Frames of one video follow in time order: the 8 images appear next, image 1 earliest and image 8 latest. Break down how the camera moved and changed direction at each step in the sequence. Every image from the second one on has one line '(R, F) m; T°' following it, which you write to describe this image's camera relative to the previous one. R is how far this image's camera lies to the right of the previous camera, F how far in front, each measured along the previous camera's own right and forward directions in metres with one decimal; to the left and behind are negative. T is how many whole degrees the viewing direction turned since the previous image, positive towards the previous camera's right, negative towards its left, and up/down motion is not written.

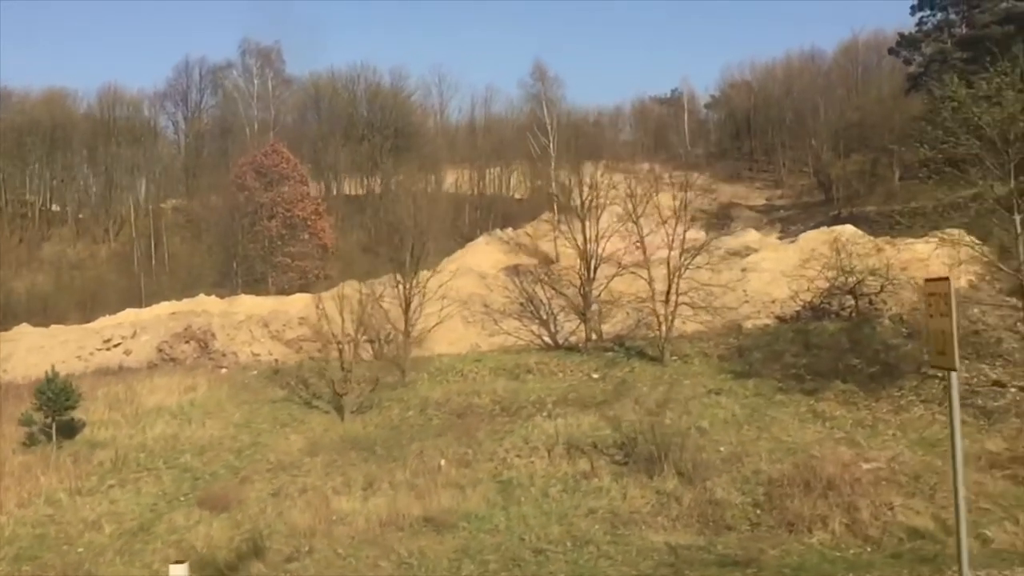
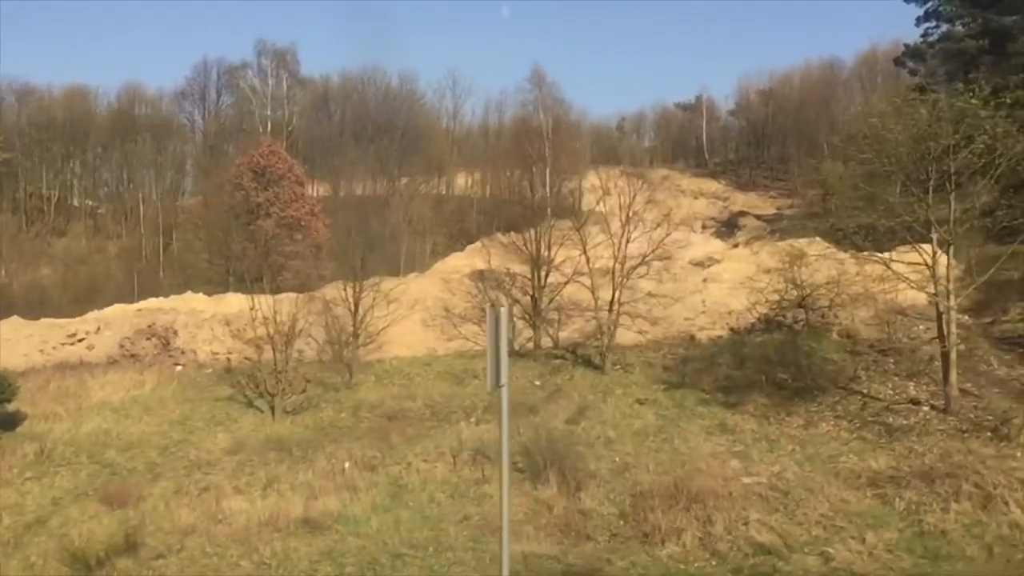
(+1.8, -0.1) m; -2°
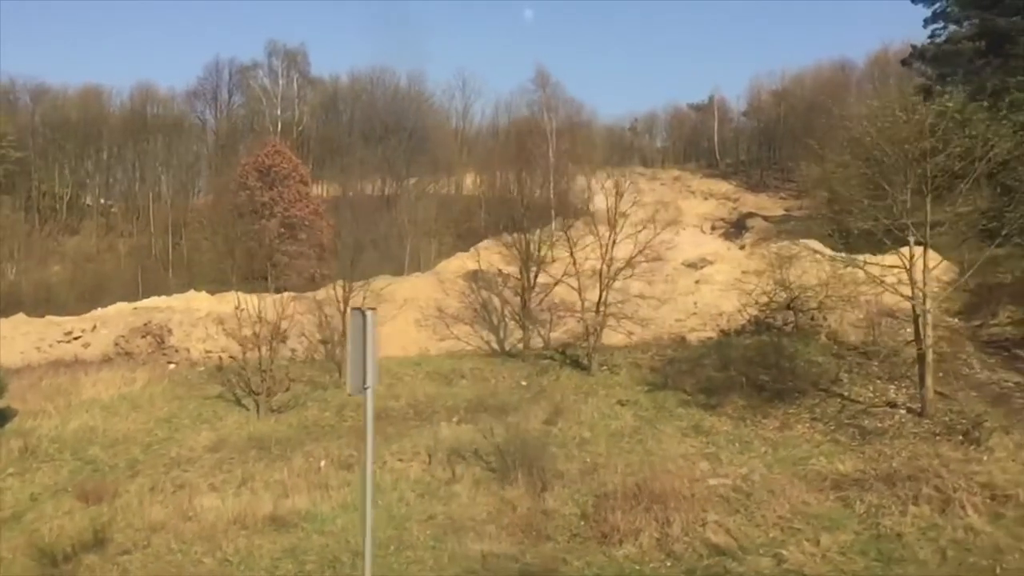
(+0.6, -0.1) m; -1°
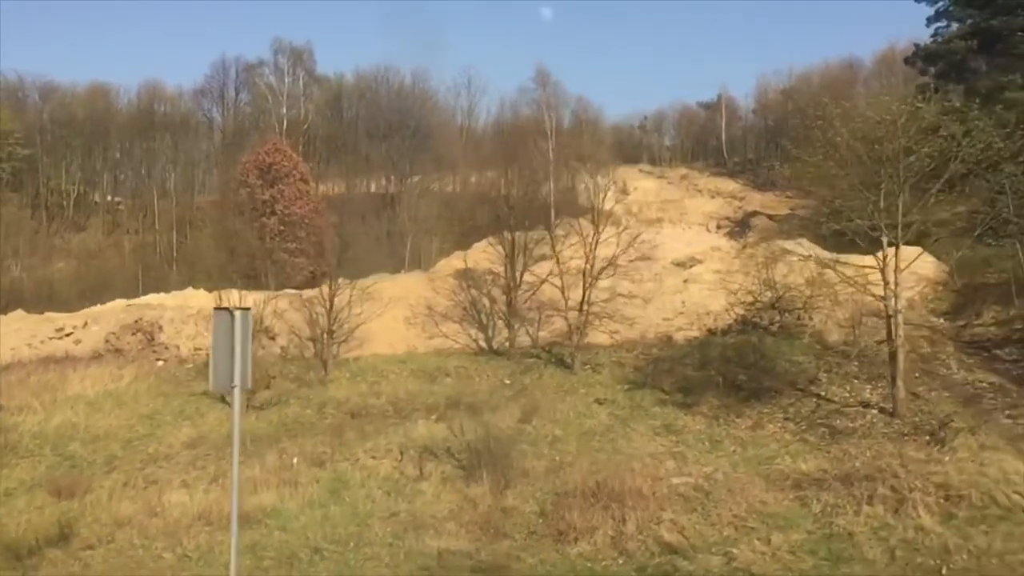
(+0.6, -0.1) m; -1°
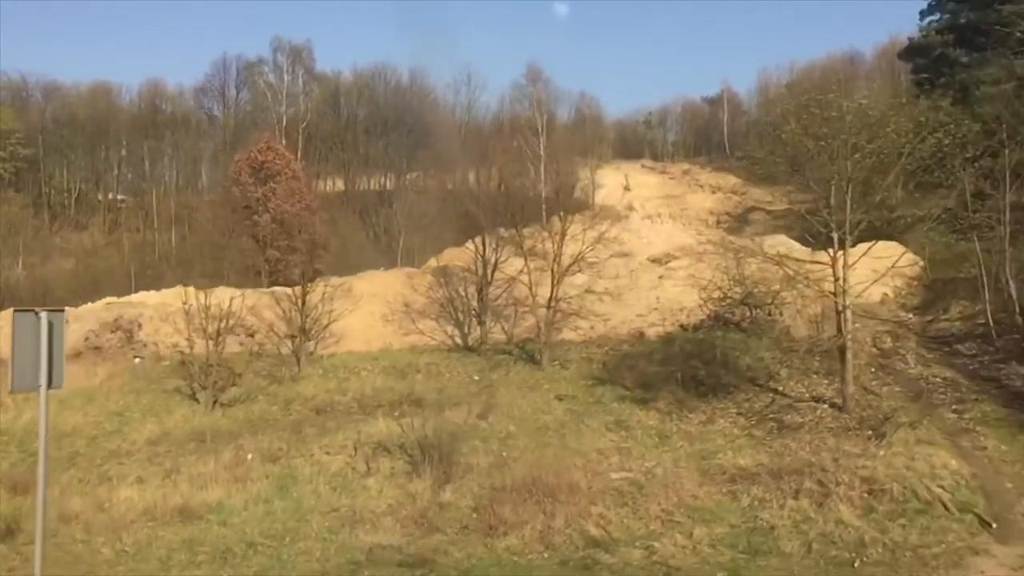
(+0.9, -0.1) m; -1°
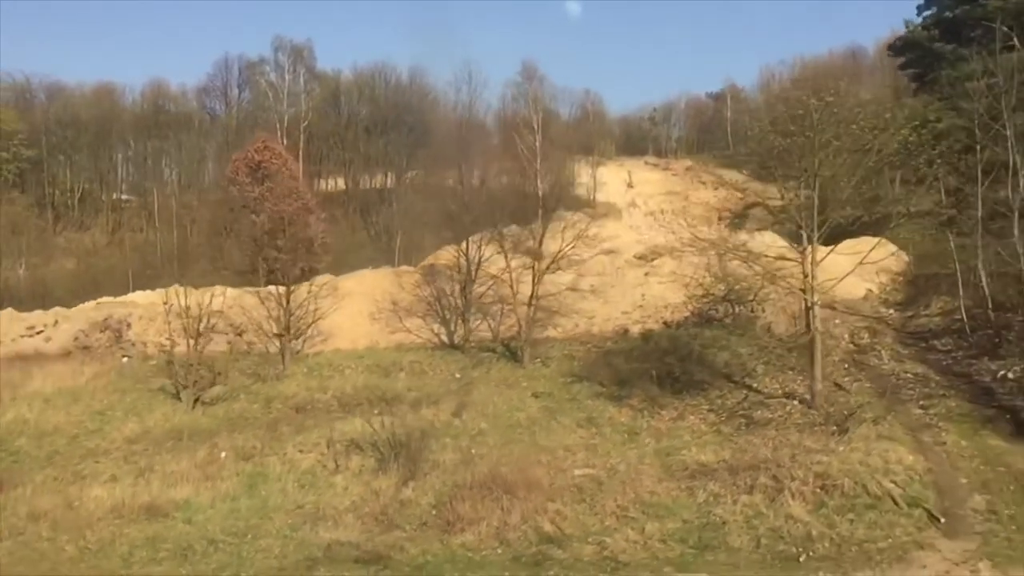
(+0.6, -0.1) m; -1°
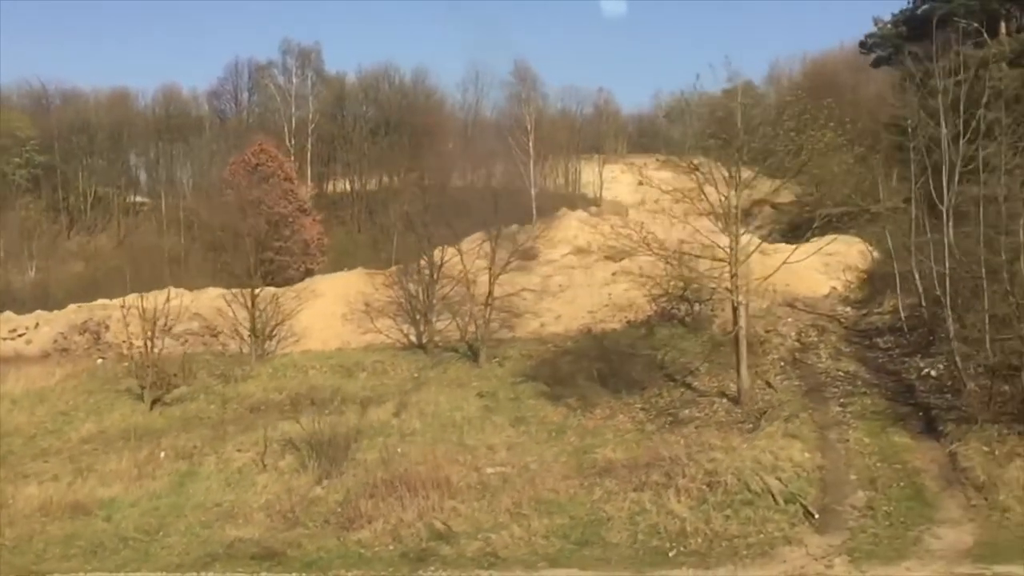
(+1.4, -0.2) m; -1°
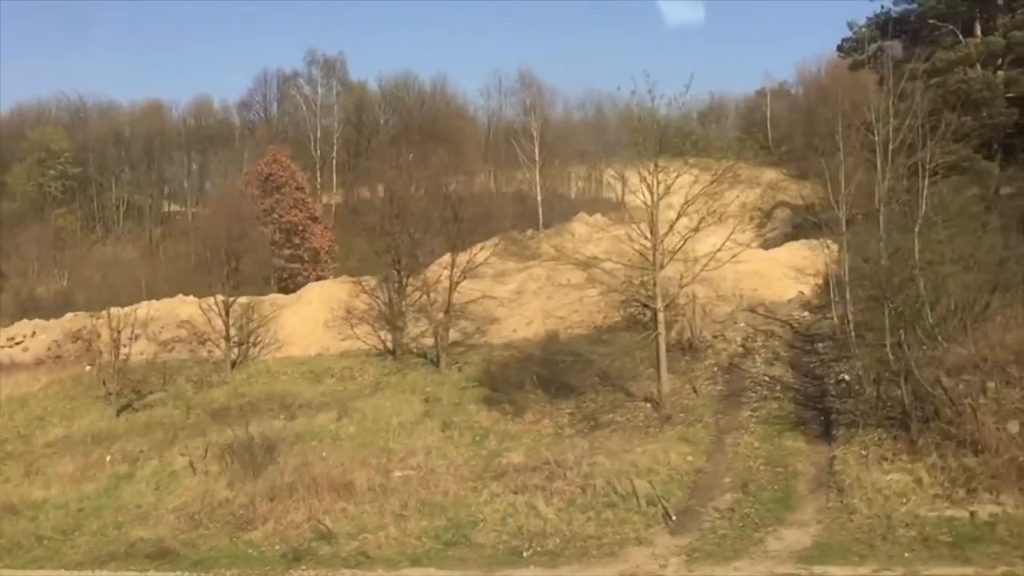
(+1.8, -0.4) m; -3°
